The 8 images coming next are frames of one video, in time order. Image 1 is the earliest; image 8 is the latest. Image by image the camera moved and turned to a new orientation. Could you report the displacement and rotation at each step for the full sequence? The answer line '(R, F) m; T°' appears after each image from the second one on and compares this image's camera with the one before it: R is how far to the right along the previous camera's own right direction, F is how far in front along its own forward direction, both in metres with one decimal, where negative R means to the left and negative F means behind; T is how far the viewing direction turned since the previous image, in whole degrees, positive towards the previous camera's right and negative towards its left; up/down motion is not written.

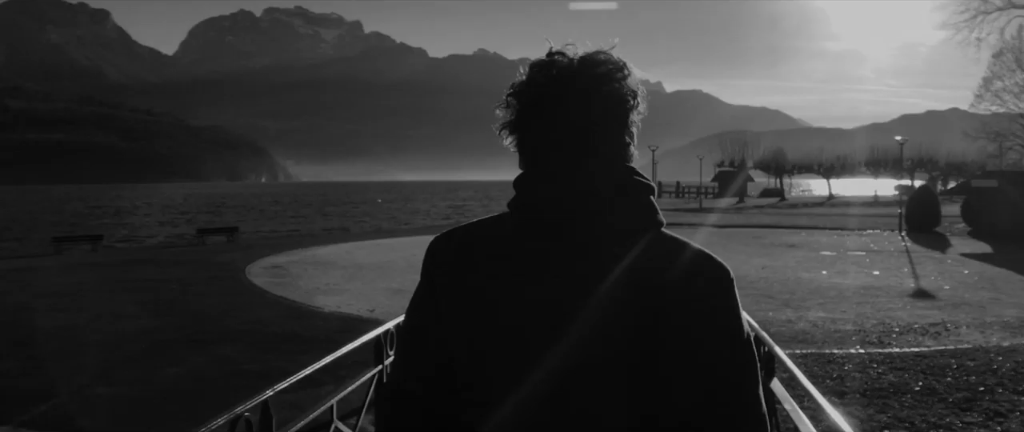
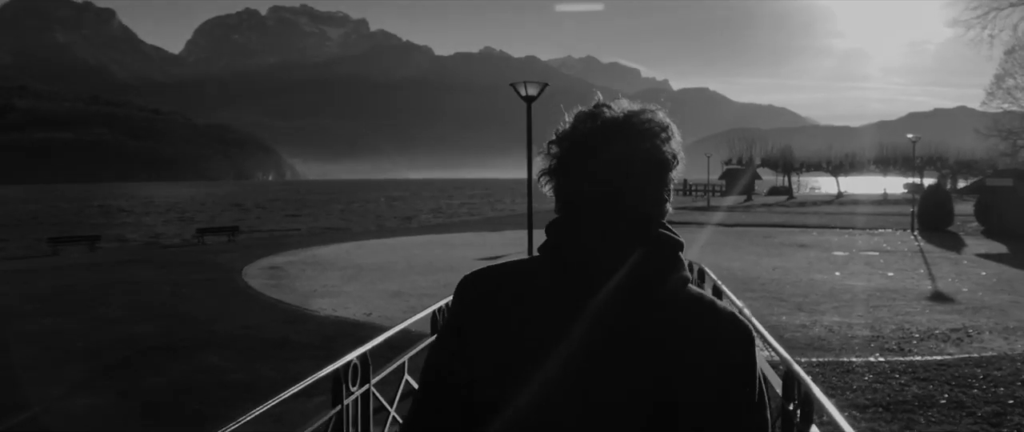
(+0.1, +0.4) m; 0°
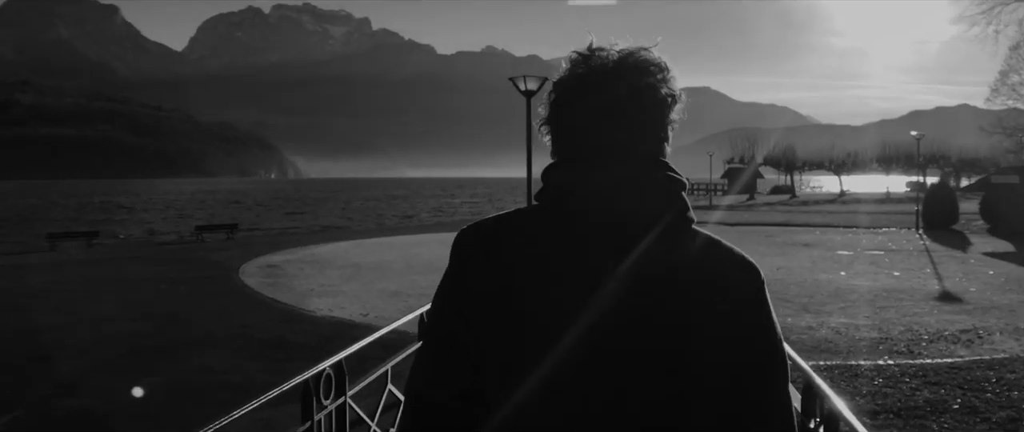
(0.0, +0.2) m; 0°
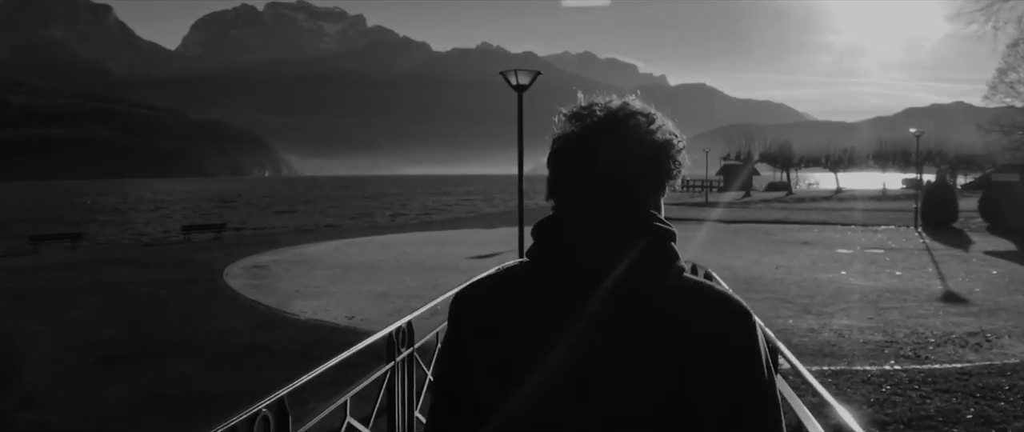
(+0.1, +0.4) m; 0°
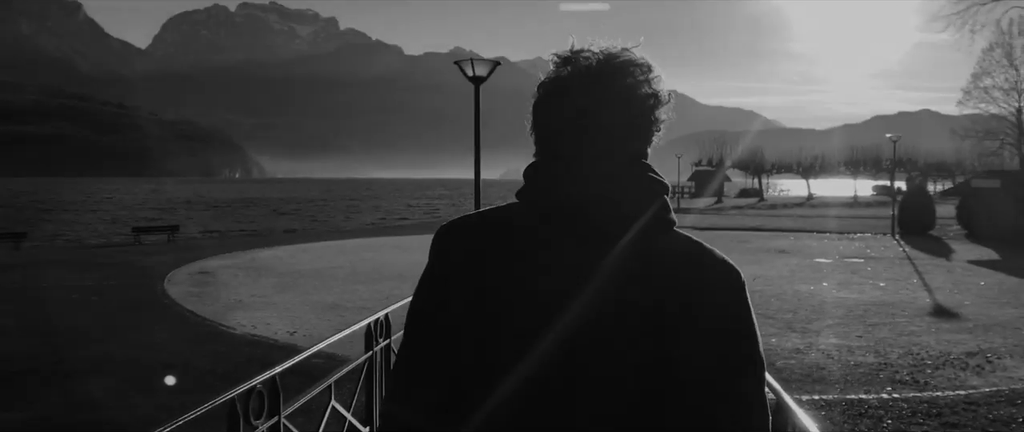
(+0.2, +1.0) m; +2°
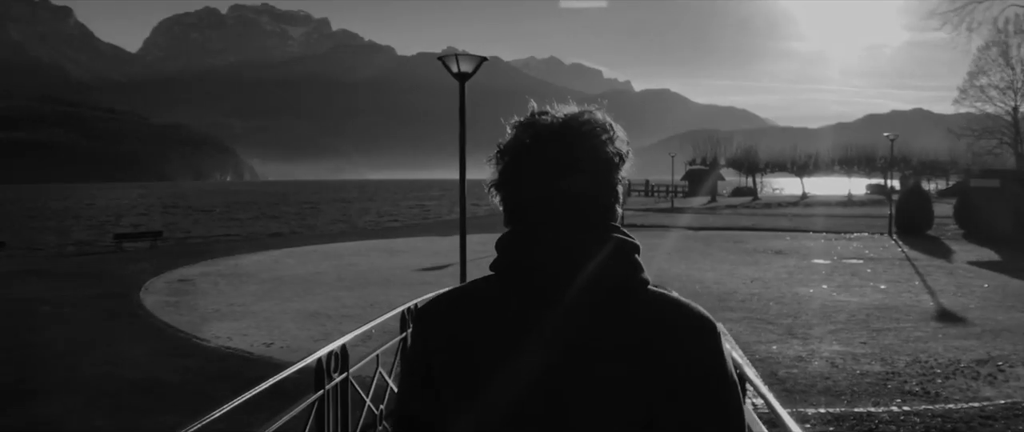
(+0.1, +0.4) m; 0°
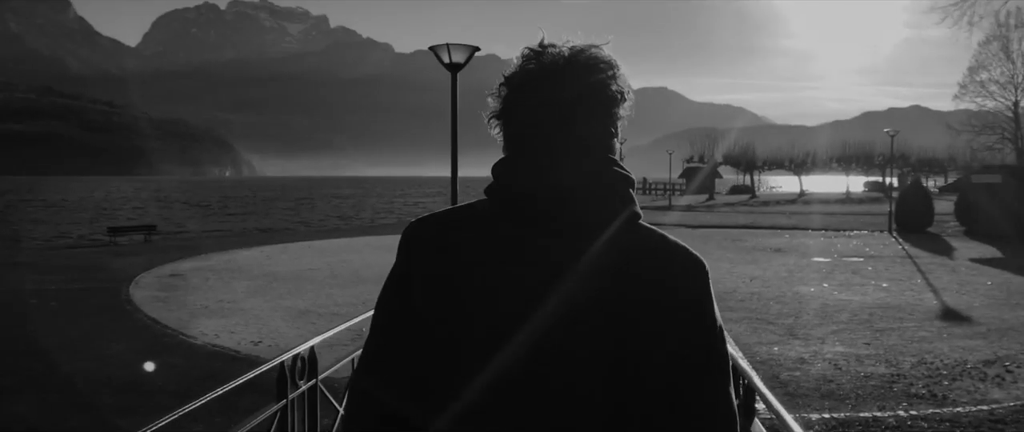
(0.0, +0.3) m; 0°
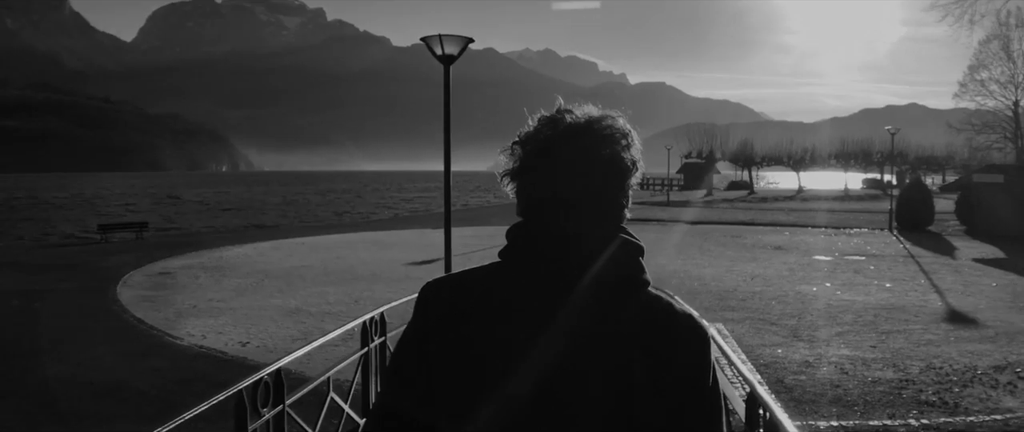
(0.0, +0.3) m; 0°
